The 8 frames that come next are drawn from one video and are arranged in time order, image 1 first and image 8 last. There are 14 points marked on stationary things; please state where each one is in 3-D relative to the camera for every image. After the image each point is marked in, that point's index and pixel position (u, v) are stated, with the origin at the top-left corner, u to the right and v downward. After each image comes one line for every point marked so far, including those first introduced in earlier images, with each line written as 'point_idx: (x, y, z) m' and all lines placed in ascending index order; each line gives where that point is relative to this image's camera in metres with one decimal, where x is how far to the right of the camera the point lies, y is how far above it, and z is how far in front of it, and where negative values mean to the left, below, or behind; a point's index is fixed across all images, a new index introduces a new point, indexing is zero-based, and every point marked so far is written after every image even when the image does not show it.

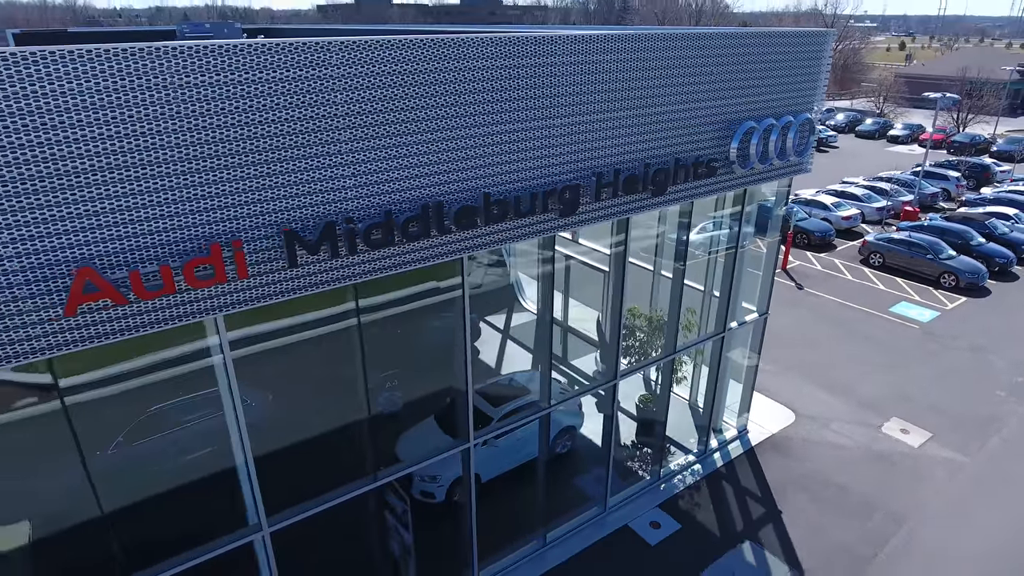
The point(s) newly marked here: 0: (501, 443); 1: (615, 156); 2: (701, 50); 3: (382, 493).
0: (-0.1, -2.5, +10.3) m
1: (+1.7, +2.0, +9.6) m
2: (+2.9, +3.7, +9.8) m
3: (-1.7, -2.9, +9.2) m
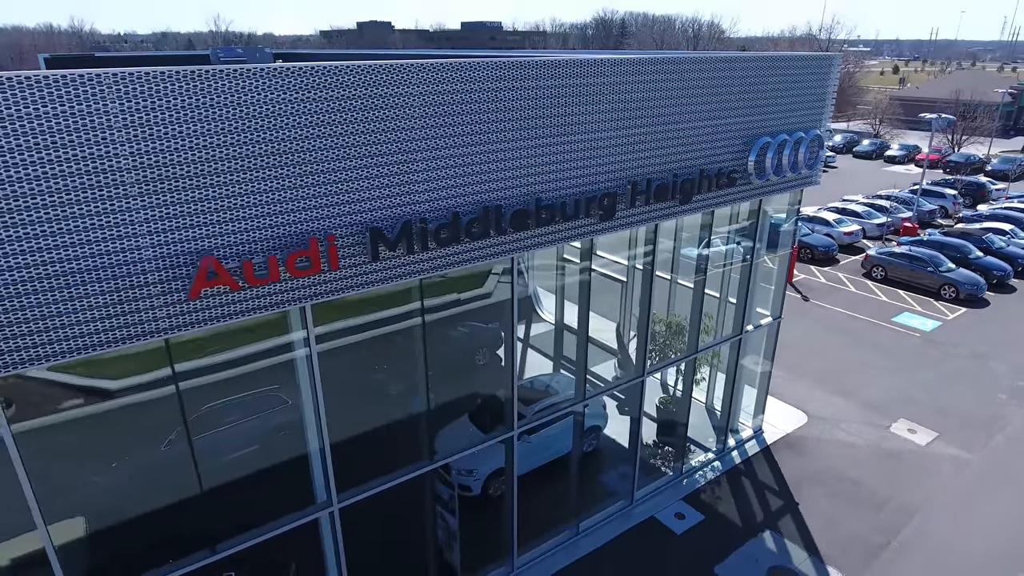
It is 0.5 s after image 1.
0: (+0.5, -2.6, +11.0) m
1: (+2.3, +2.0, +10.4) m
2: (+3.5, +3.6, +10.7) m
3: (-1.1, -2.9, +9.9) m
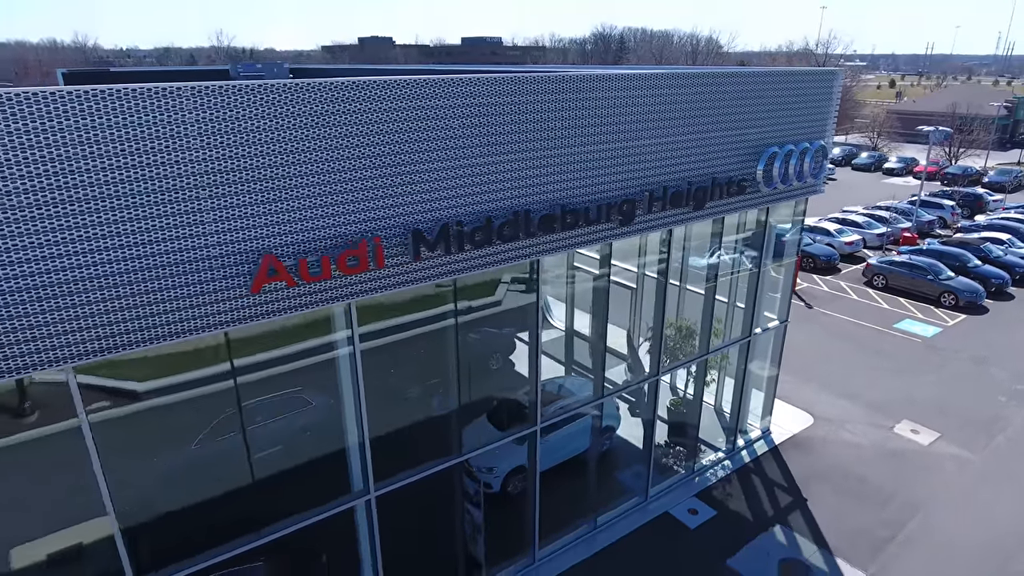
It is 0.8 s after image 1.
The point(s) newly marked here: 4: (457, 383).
0: (+0.8, -2.7, +11.4) m
1: (+2.6, +2.0, +10.9) m
2: (+3.8, +3.6, +11.3) m
3: (-0.7, -3.0, +10.3) m
4: (-0.7, -1.7, +10.0) m
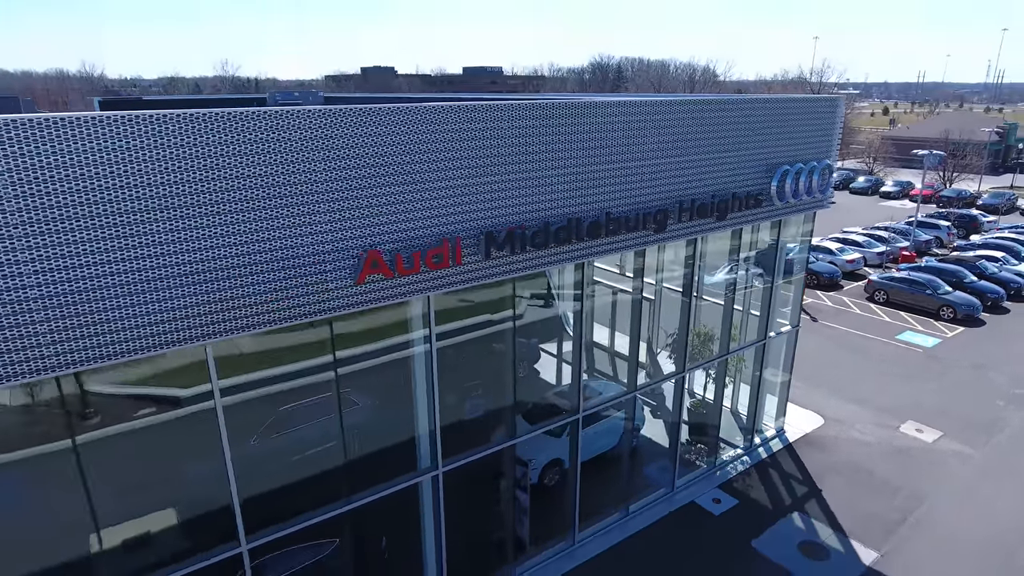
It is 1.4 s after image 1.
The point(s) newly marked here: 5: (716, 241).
0: (+1.6, -2.8, +12.4) m
1: (+3.4, +1.9, +12.1) m
2: (+4.6, +3.5, +12.6) m
3: (0.0, -3.0, +11.3) m
4: (+0.1, -1.7, +11.0) m
5: (+4.2, +1.0, +13.3) m
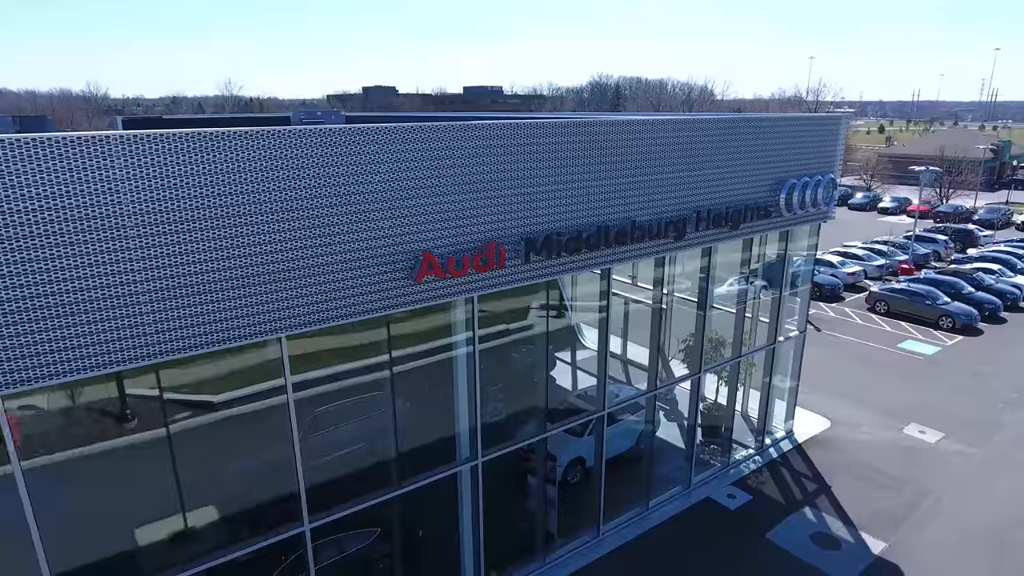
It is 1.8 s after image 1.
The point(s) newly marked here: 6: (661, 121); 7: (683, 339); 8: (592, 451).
0: (+2.1, -2.9, +13.1) m
1: (+3.9, +1.8, +13.0) m
2: (+5.1, +3.4, +13.4) m
3: (+0.5, -3.1, +12.0) m
4: (+0.6, -1.8, +11.8) m
5: (+4.8, +0.8, +14.2) m
6: (+2.8, +3.1, +11.9) m
7: (+3.7, -1.1, +14.0) m
8: (+1.6, -3.3, +12.9) m
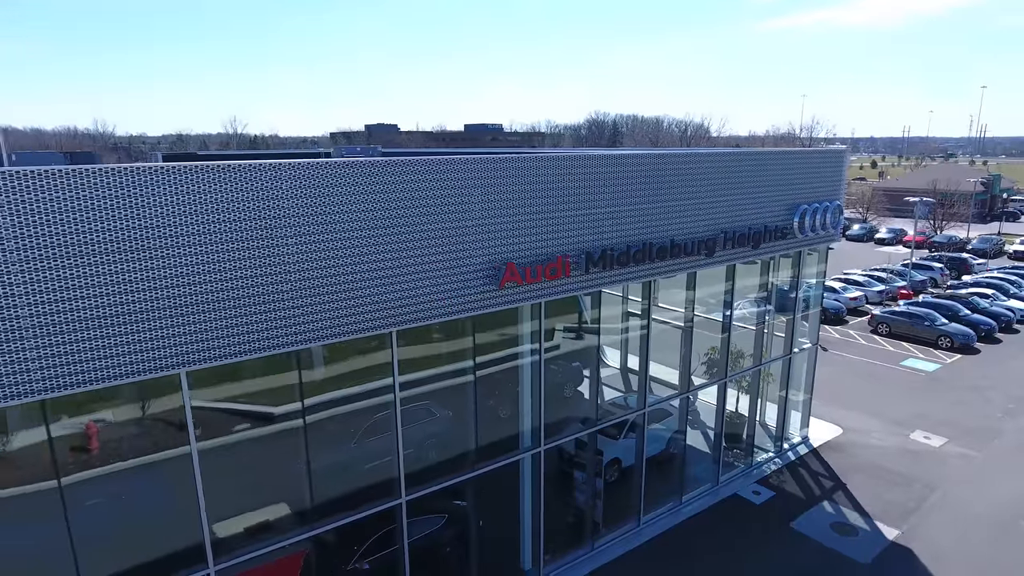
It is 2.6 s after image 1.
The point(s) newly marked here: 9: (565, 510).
0: (+3.1, -3.2, +14.5) m
1: (+4.9, +1.5, +14.6) m
2: (+6.1, +3.0, +15.2) m
3: (+1.6, -3.4, +13.4) m
4: (+1.6, -2.0, +13.2) m
5: (+5.8, +0.5, +15.7) m
6: (+3.8, +2.8, +13.6) m
7: (+4.7, -1.5, +15.5) m
8: (+2.6, -3.6, +14.2) m
9: (+1.0, -4.6, +13.2) m
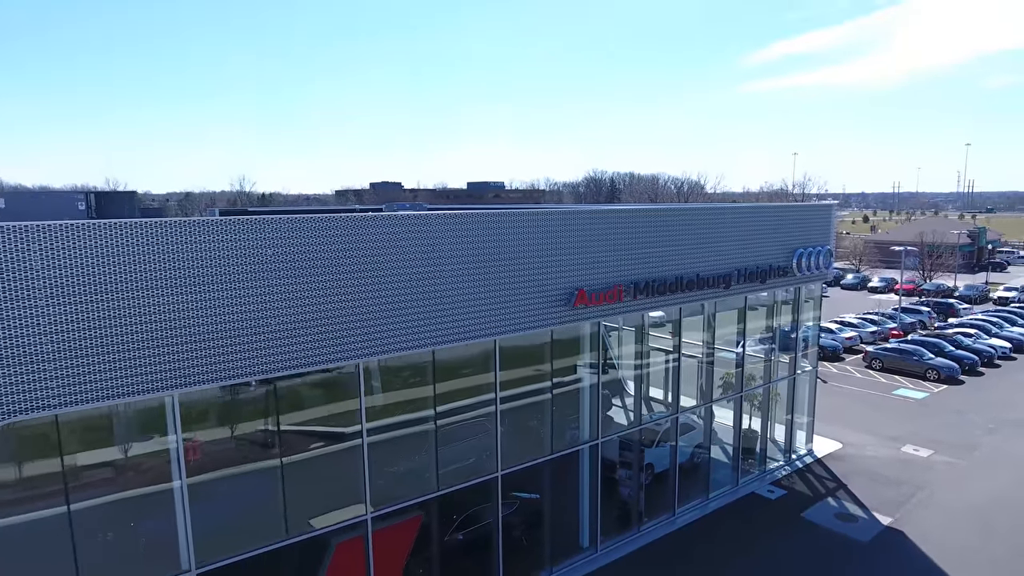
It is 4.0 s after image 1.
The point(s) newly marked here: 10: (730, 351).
0: (+4.5, -4.0, +17.2) m
1: (+6.2, +0.7, +17.7) m
2: (+7.4, +2.2, +18.4) m
3: (+2.9, -4.1, +16.1) m
4: (+3.0, -2.7, +16.0) m
5: (+7.1, -0.4, +18.8) m
6: (+5.1, +2.1, +16.9) m
7: (+6.1, -2.4, +18.3) m
8: (+4.0, -4.4, +16.9) m
9: (+2.4, -5.2, +15.8) m
10: (+6.3, -1.8, +18.4) m
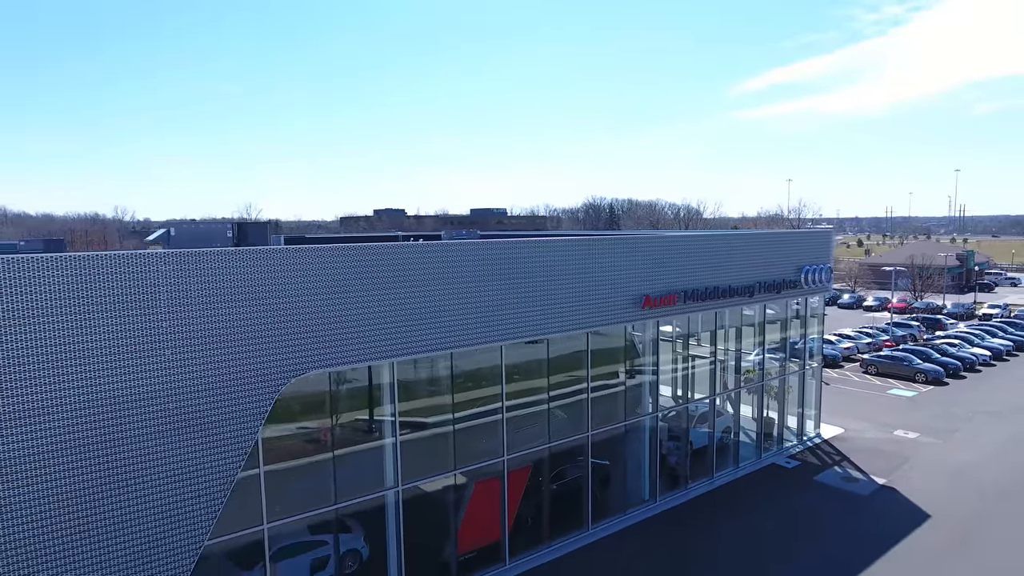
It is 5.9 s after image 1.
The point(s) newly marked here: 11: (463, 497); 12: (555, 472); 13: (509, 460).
0: (+6.7, -4.3, +21.3) m
1: (+8.4, +0.3, +22.0) m
2: (+9.6, +1.8, +22.8) m
3: (+5.2, -4.4, +20.2) m
4: (+5.2, -3.0, +20.2) m
5: (+9.3, -0.8, +23.0) m
6: (+7.3, +1.8, +21.2) m
7: (+8.3, -2.7, +22.5) m
8: (+6.2, -4.7, +21.0) m
9: (+4.6, -5.5, +19.8) m
10: (+8.5, -2.2, +22.6) m
11: (-1.2, -5.1, +15.7) m
12: (+1.1, -5.0, +17.4) m
13: (-0.2, -4.4, +16.3) m
